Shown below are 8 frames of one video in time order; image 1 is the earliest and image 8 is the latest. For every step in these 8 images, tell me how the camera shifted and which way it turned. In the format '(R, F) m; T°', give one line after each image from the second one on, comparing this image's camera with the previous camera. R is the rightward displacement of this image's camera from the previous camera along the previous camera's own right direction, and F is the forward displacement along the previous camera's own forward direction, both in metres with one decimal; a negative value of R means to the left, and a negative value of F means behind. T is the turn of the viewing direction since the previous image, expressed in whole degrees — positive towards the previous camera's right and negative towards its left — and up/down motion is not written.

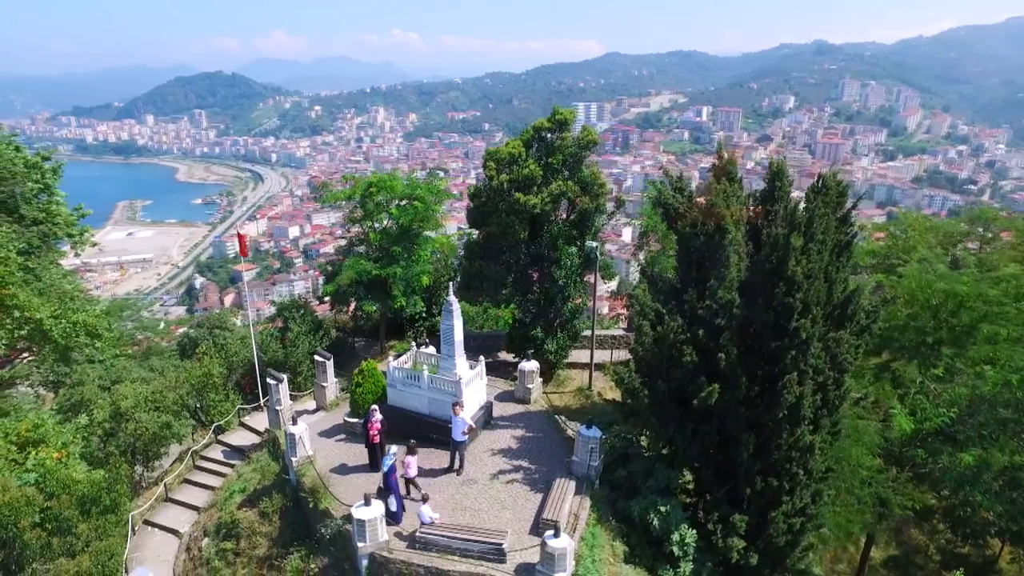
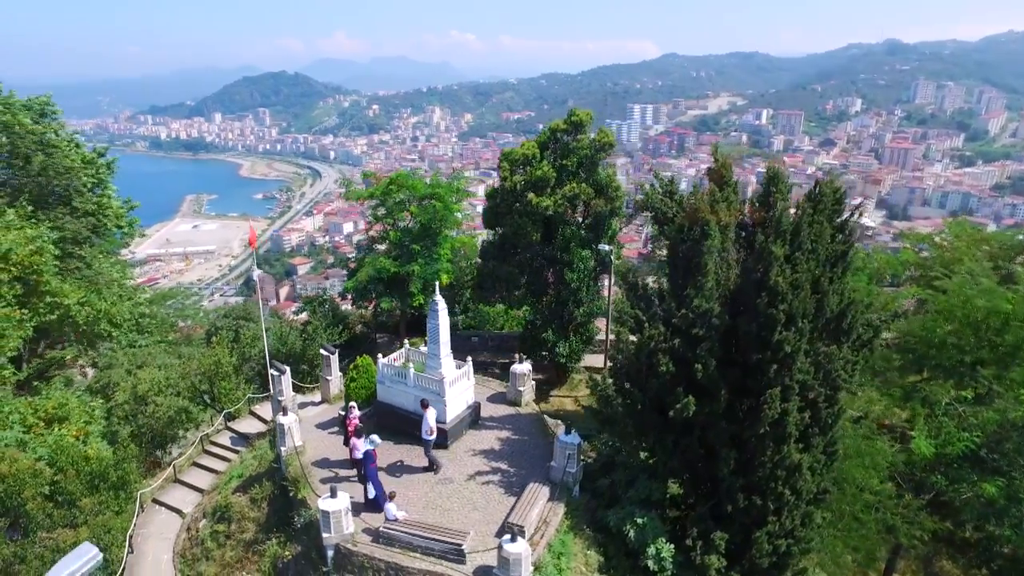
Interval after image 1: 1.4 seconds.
(+1.1, +0.1) m; -5°
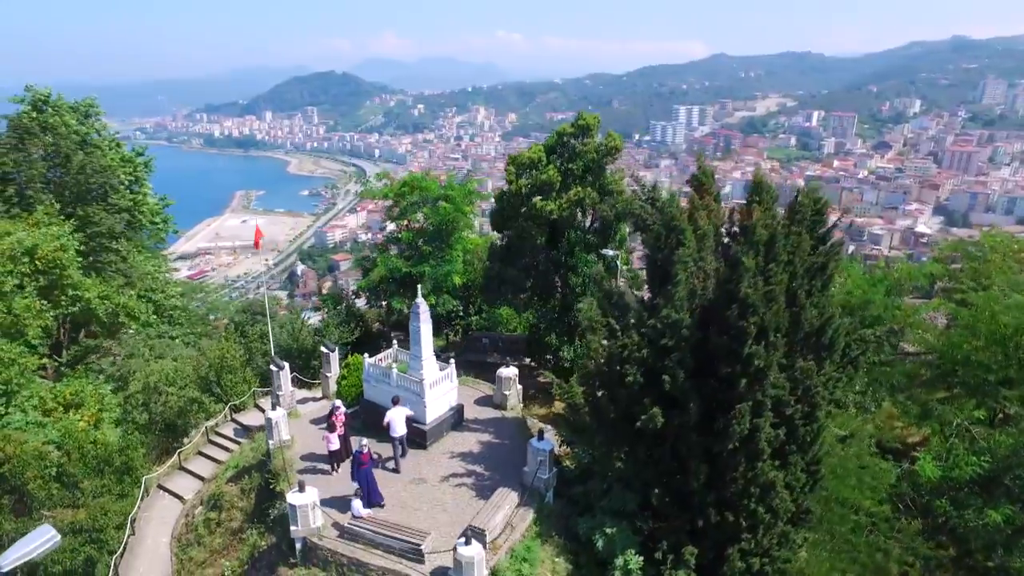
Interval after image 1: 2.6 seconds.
(+1.1, 0.0) m; -4°
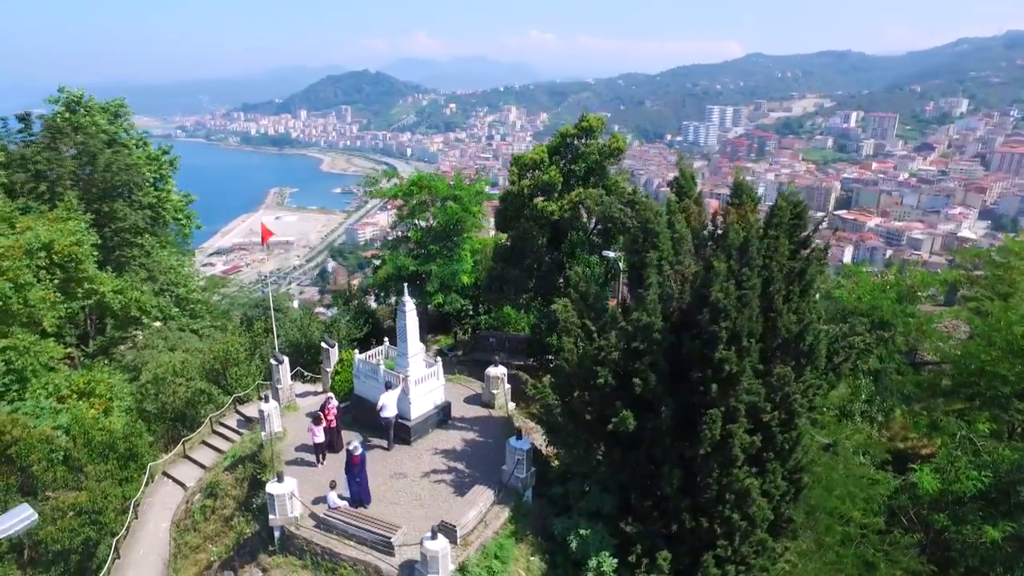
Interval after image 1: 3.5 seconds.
(+0.8, -0.1) m; -3°
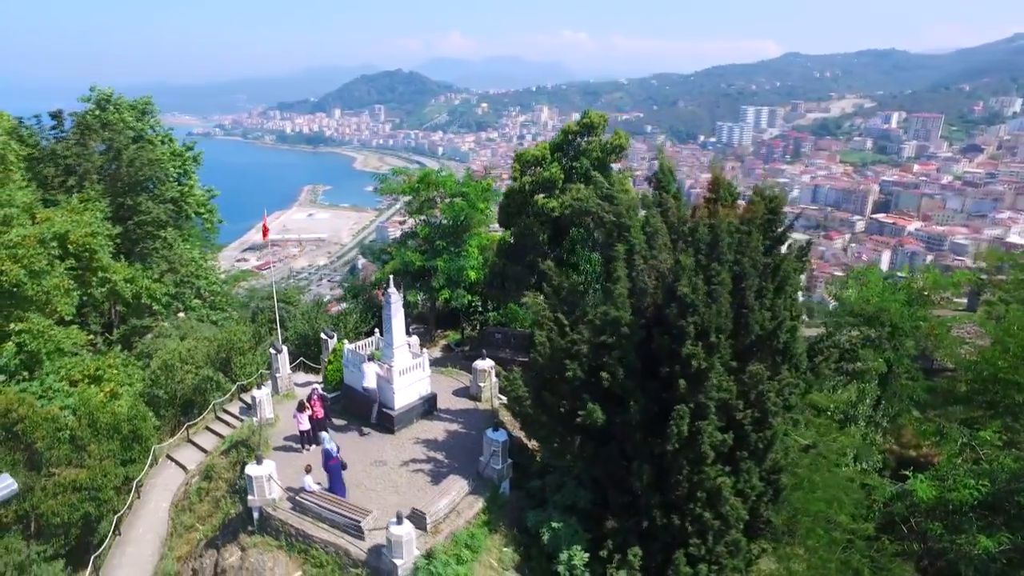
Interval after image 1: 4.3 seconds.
(+0.9, -0.1) m; -3°
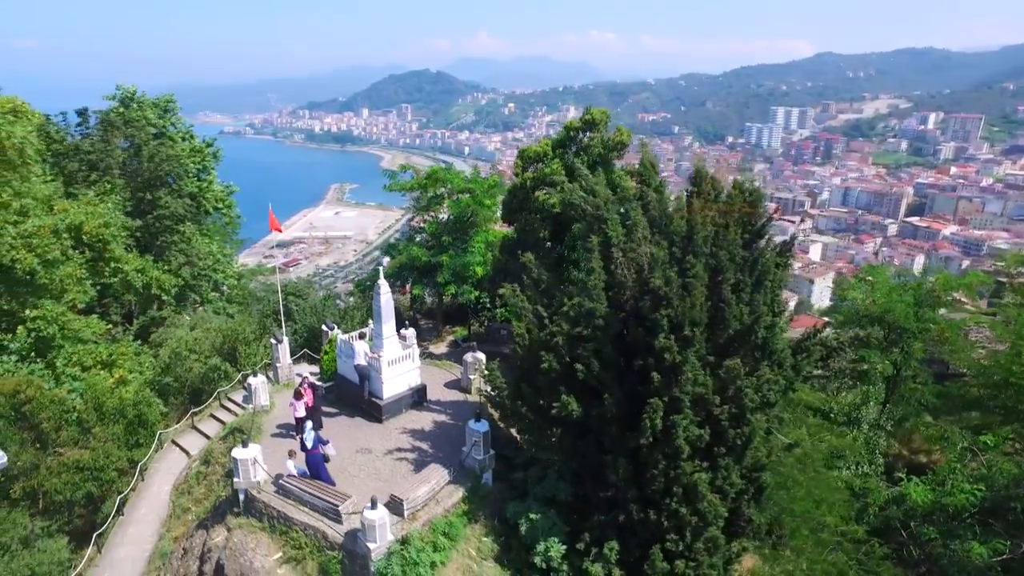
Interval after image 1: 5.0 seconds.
(+0.7, -0.1) m; -3°
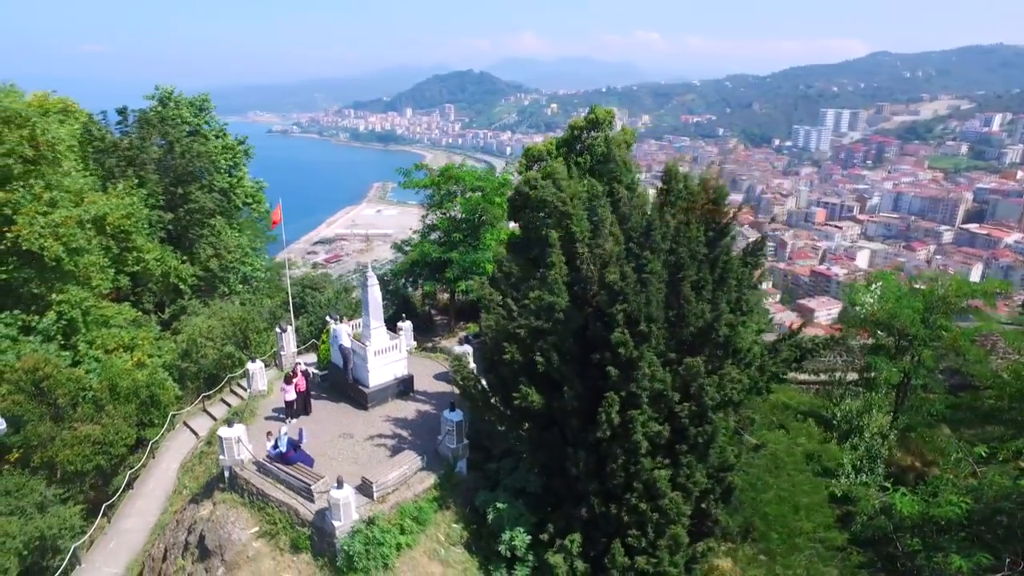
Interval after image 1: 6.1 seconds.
(+1.1, -0.2) m; -4°
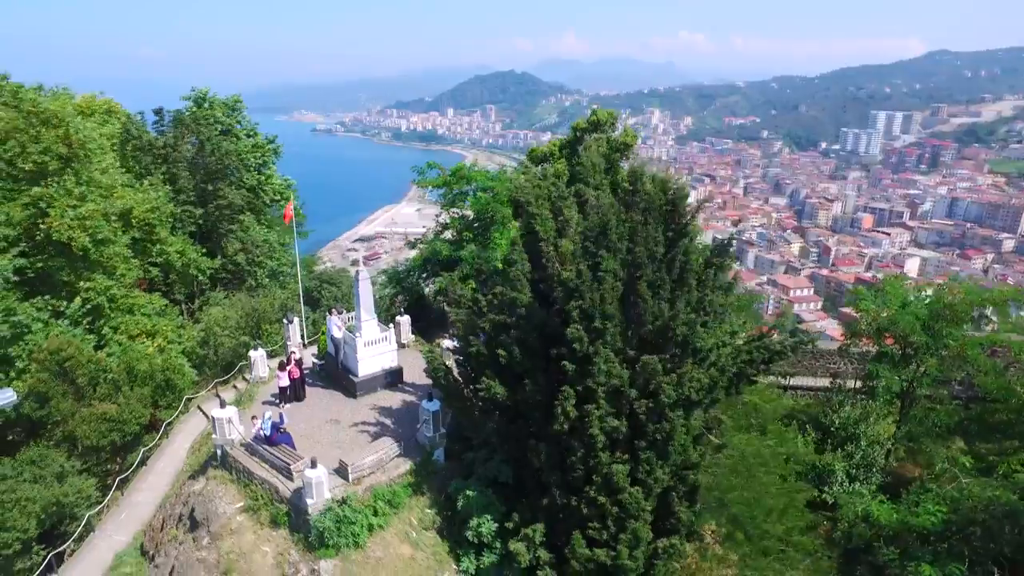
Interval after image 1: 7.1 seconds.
(+1.2, -0.3) m; -4°
